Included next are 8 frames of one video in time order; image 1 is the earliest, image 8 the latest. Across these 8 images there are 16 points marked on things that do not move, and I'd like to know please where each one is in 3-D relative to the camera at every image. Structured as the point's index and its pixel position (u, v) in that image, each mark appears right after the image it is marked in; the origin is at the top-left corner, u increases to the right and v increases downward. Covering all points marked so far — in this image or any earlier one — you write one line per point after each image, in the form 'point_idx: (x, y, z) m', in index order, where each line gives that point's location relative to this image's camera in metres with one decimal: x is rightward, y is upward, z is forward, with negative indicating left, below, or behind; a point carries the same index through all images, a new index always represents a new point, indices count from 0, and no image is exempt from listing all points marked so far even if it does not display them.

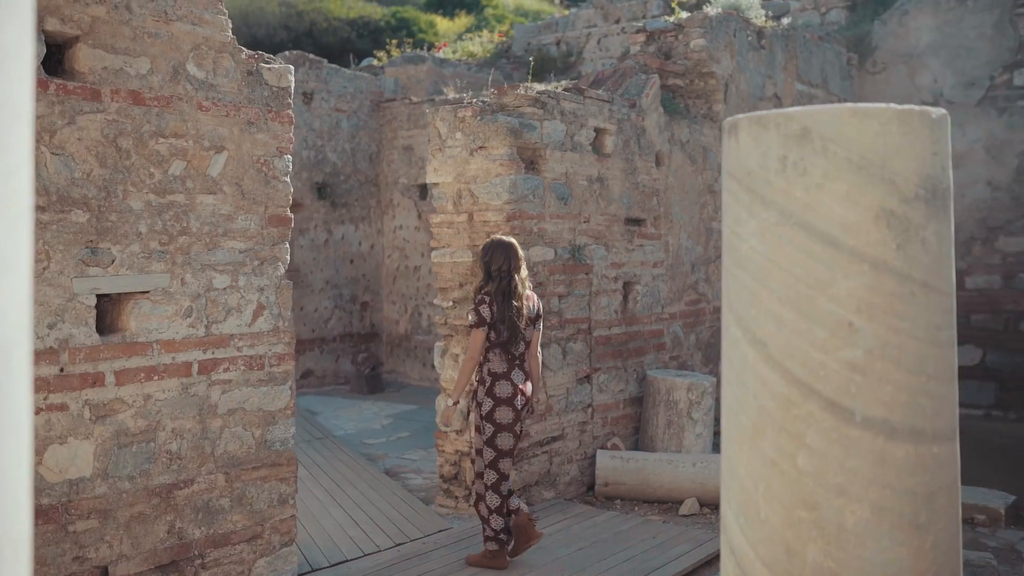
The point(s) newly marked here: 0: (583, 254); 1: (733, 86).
0: (+0.5, +0.3, +6.2) m
1: (+2.1, +1.9, +8.2) m
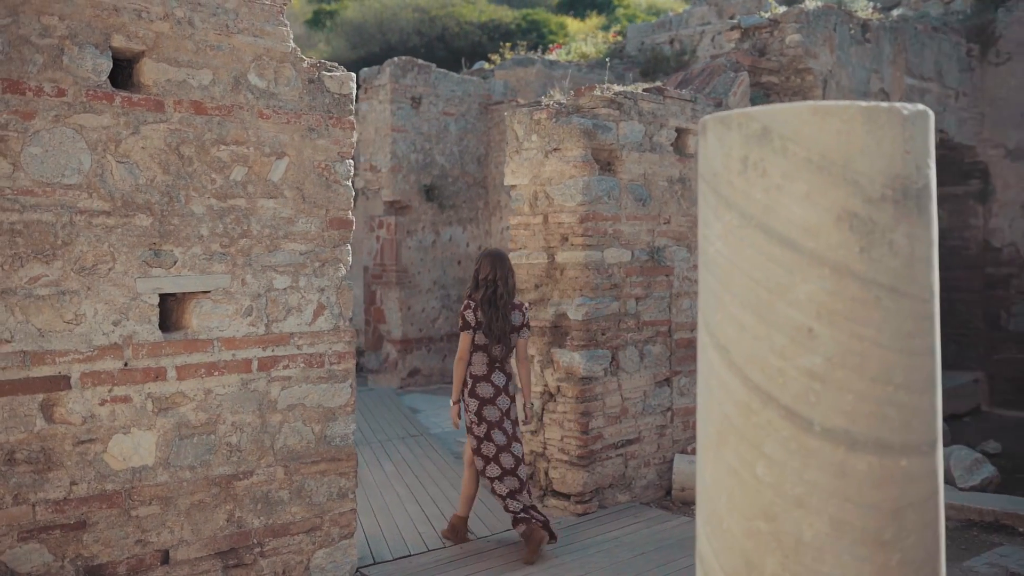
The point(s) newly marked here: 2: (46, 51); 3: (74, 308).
0: (+1.1, +0.2, +6.0) m
1: (+3.0, +1.9, +7.9) m
2: (-1.8, +0.9, +3.2) m
3: (-1.7, -0.1, +3.3) m
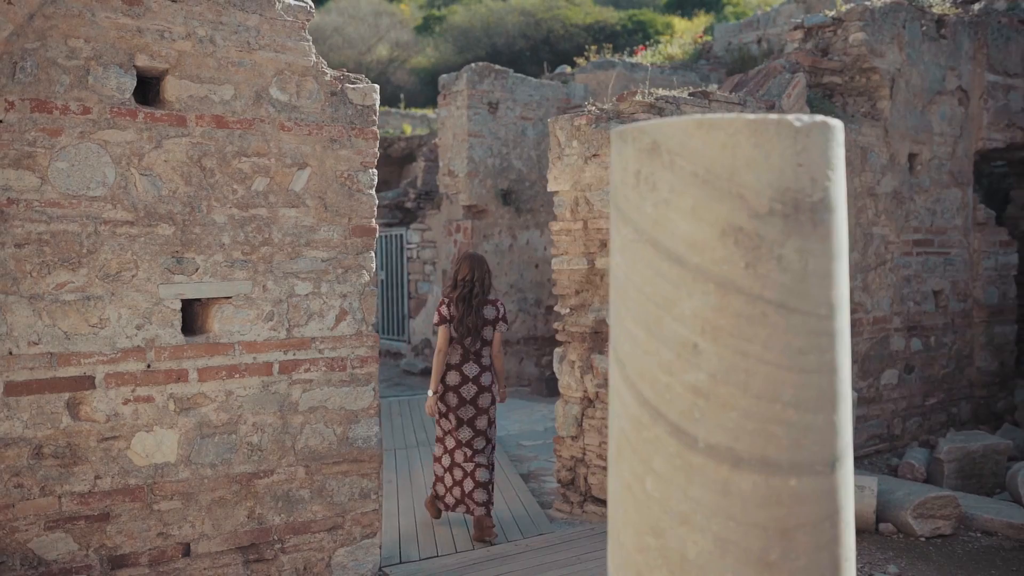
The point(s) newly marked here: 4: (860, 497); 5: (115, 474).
0: (+1.4, +0.2, +5.9) m
1: (+3.4, +1.8, +7.5) m
2: (-1.8, +0.9, +3.5) m
3: (-1.7, -0.1, +3.6) m
4: (+2.2, -1.3, +5.4) m
5: (-1.7, -0.8, +3.6) m
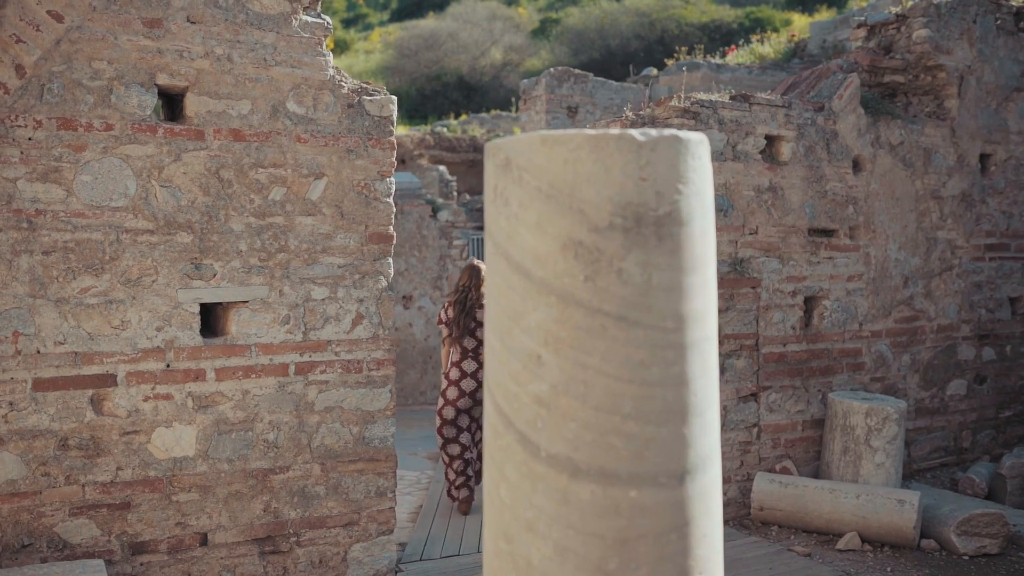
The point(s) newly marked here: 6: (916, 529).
0: (+1.6, +0.1, +5.8) m
1: (+3.9, +1.8, +7.2) m
2: (-1.8, +0.8, +3.7) m
3: (-1.7, -0.1, +3.8) m
4: (+2.3, -1.3, +5.2) m
5: (-1.7, -0.8, +3.9) m
6: (+2.4, -1.4, +5.1) m
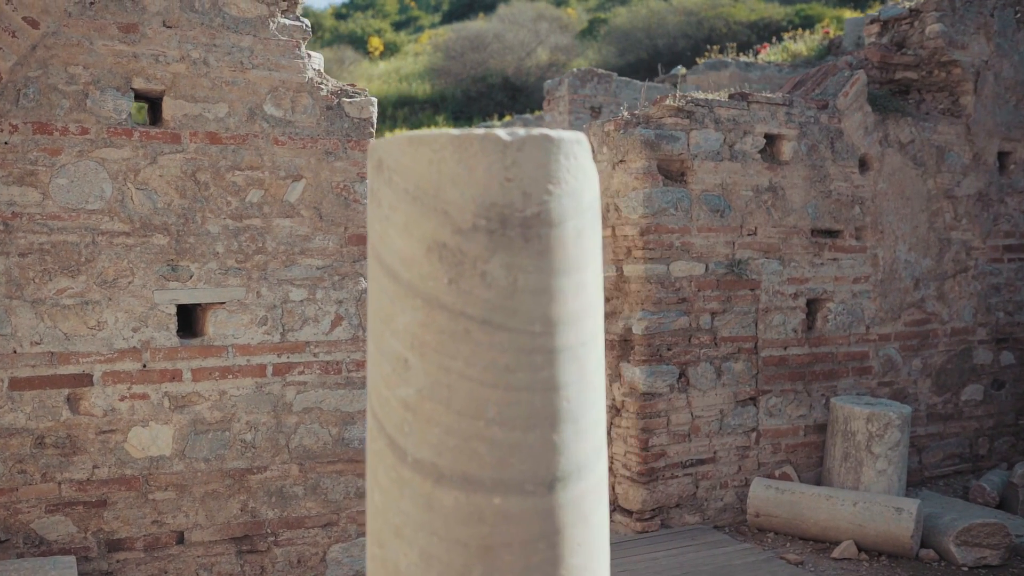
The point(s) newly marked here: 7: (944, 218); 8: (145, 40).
0: (+1.5, +0.1, +5.7) m
1: (+3.9, +1.7, +7.0) m
2: (-1.9, +0.8, +3.8) m
3: (-1.9, -0.1, +3.9) m
4: (+2.2, -1.4, +5.0) m
5: (-1.8, -0.8, +3.9) m
6: (+2.3, -1.5, +5.0) m
7: (+3.4, +0.5, +6.7) m
8: (-1.7, +1.1, +3.9) m
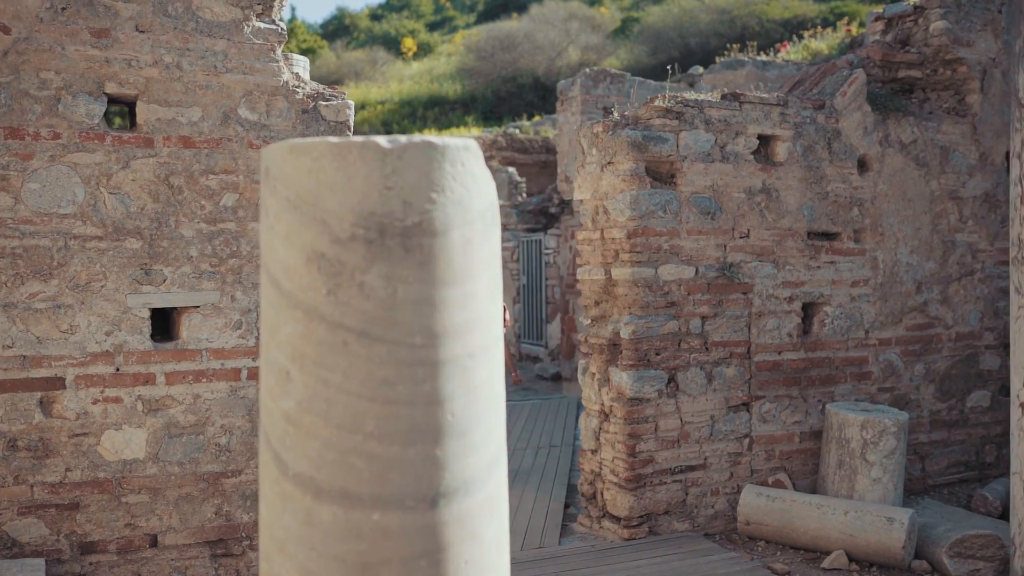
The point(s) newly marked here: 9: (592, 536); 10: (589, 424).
0: (+1.5, +0.1, +5.6) m
1: (+3.8, +1.7, +6.8) m
2: (-2.1, +0.8, +3.8) m
3: (-2.0, -0.1, +3.9) m
4: (+2.1, -1.4, +4.9) m
5: (-2.0, -0.8, +4.0) m
6: (+2.2, -1.5, +4.9) m
7: (+3.3, +0.5, +6.6) m
8: (-1.8, +1.1, +3.9) m
9: (+0.5, -1.6, +5.6) m
10: (+0.5, -0.9, +5.7) m
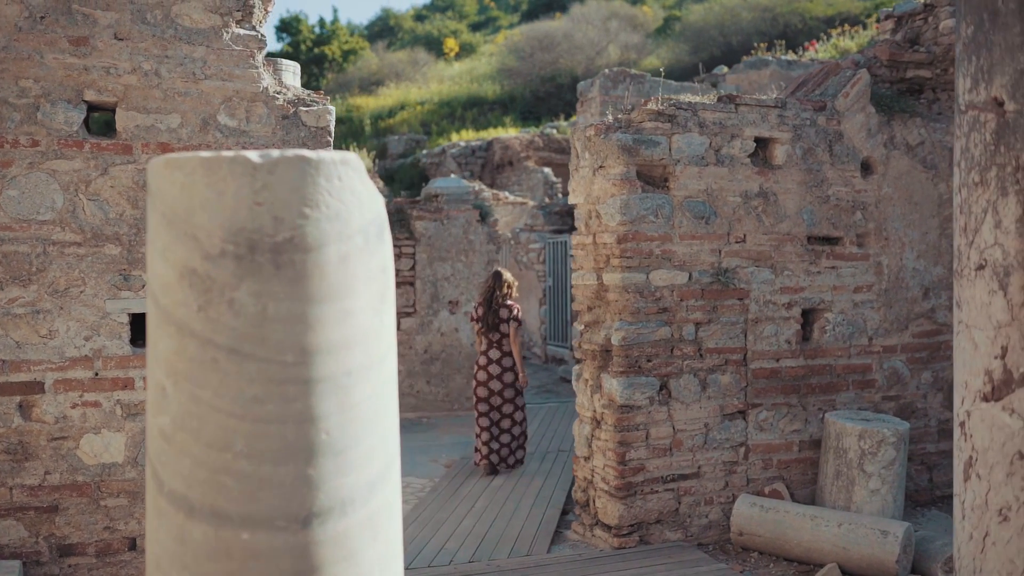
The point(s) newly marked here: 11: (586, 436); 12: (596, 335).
0: (+1.4, +0.1, +5.5) m
1: (+3.8, +1.7, +6.6) m
2: (-2.2, +0.8, +3.9) m
3: (-2.1, -0.2, +3.9) m
4: (+2.1, -1.4, +4.8) m
5: (-2.1, -0.8, +4.0) m
6: (+2.1, -1.5, +4.8) m
7: (+3.3, +0.5, +6.4) m
8: (-1.9, +1.1, +4.0) m
9: (+0.5, -1.6, +5.5) m
10: (+0.5, -0.9, +5.7) m
11: (+0.5, -1.0, +5.6) m
12: (+0.5, -0.3, +5.5) m
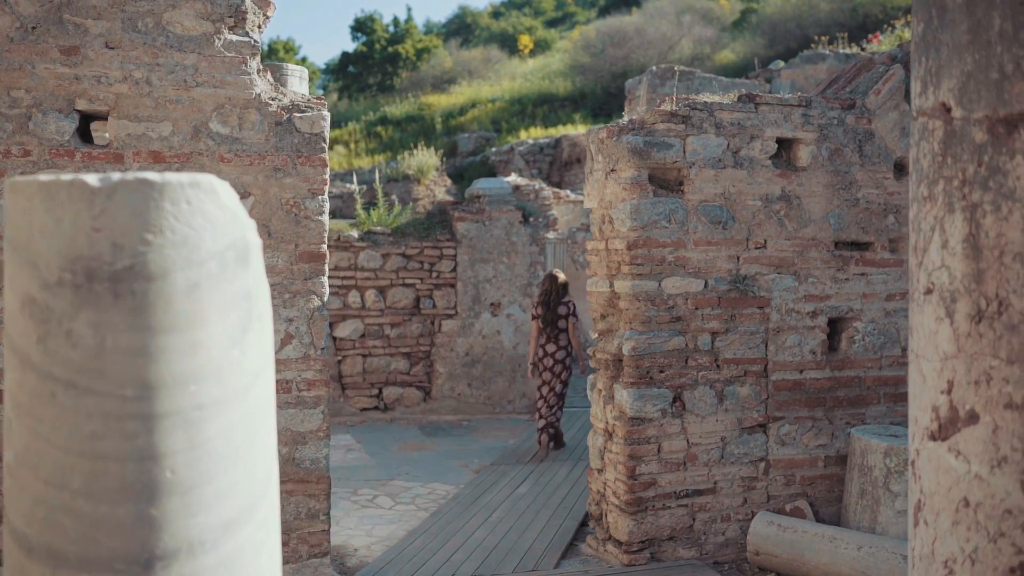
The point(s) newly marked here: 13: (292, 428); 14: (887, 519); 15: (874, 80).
0: (+1.5, 0.0, +5.3) m
1: (+4.0, +1.6, +6.2) m
2: (-2.2, +0.8, +3.9) m
3: (-2.2, -0.2, +4.0) m
4: (+2.1, -1.5, +4.5) m
5: (-2.1, -0.9, +4.0) m
6: (+2.1, -1.6, +4.5) m
7: (+3.4, +0.4, +6.0) m
8: (-2.0, +1.0, +4.0) m
9: (+0.5, -1.7, +5.3) m
10: (+0.5, -1.0, +5.5) m
11: (+0.6, -1.0, +5.5) m
12: (+0.6, -0.3, +5.4) m
13: (-1.1, -0.7, +4.3) m
14: (+2.2, -1.3, +5.0) m
15: (+2.4, +1.4, +5.7) m
